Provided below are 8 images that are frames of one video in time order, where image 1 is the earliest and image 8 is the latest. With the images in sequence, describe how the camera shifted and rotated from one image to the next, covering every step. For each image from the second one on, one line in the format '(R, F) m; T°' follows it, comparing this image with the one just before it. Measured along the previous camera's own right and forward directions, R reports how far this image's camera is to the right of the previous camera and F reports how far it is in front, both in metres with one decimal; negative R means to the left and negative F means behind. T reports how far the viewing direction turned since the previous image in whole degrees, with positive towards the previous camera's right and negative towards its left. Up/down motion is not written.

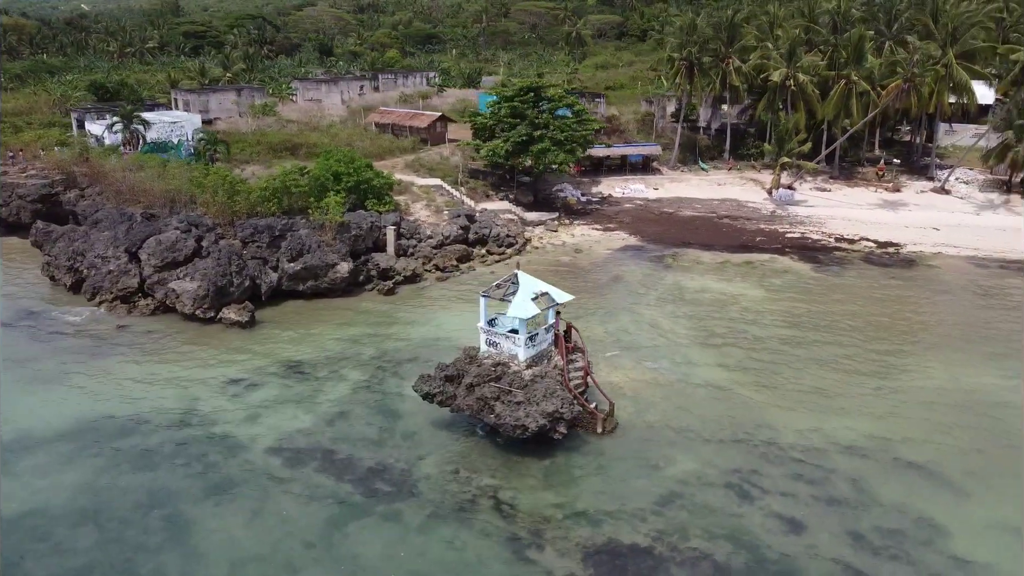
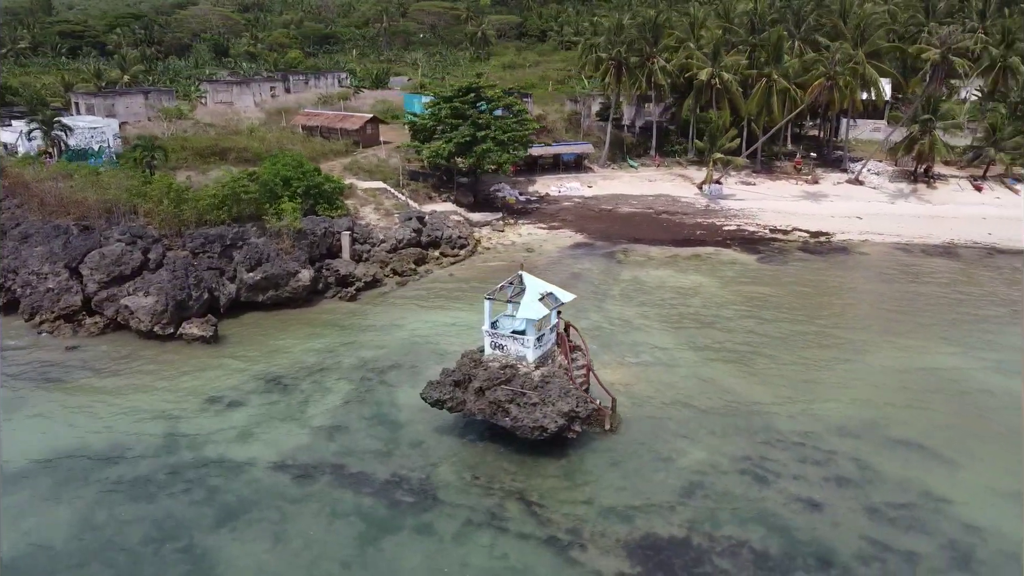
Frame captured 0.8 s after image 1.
(-2.4, +0.3) m; +7°
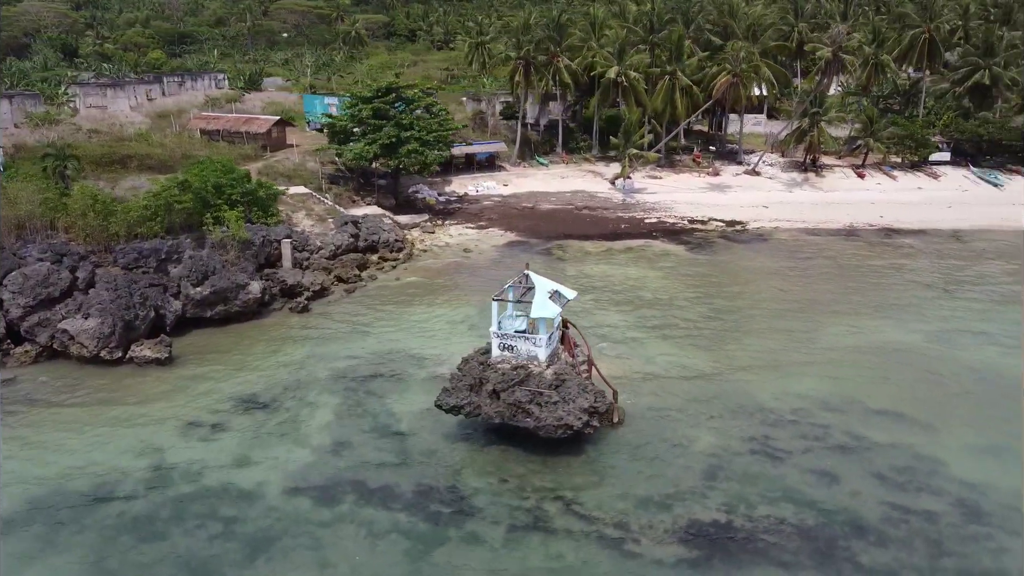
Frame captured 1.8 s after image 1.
(-3.2, +0.4) m; +10°
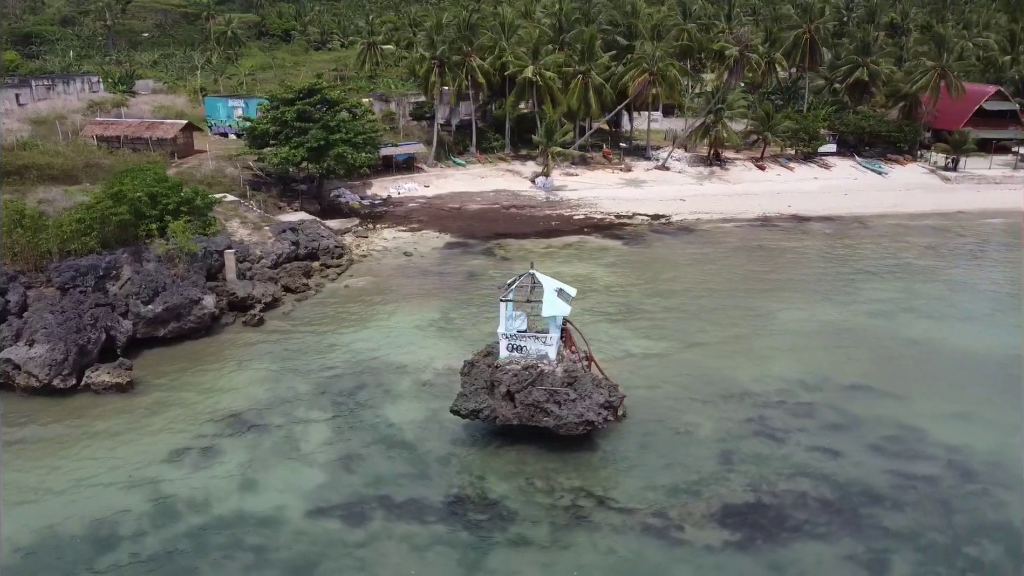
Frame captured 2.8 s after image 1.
(-3.0, +0.4) m; +9°
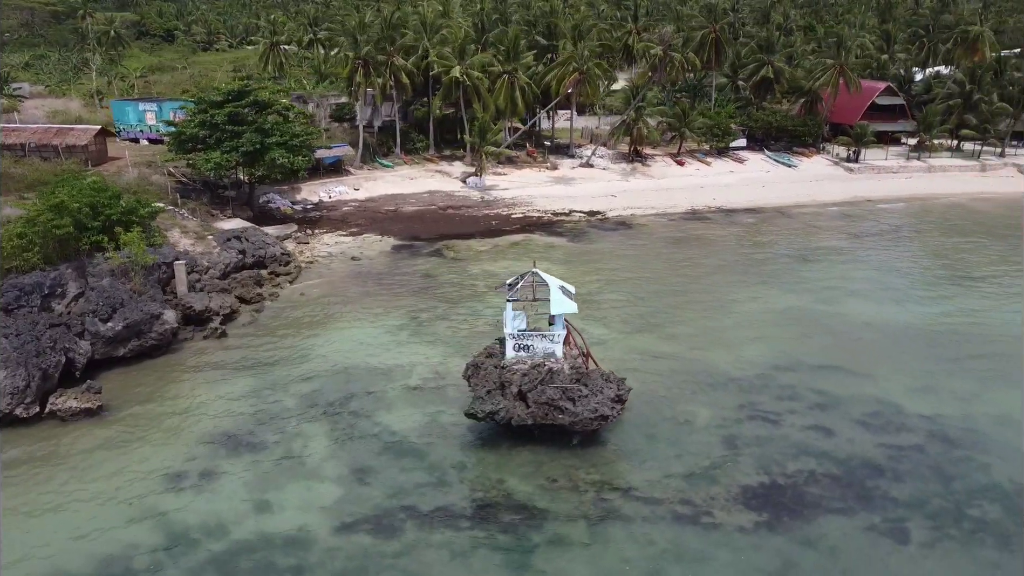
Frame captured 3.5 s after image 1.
(-2.5, +0.2) m; +8°
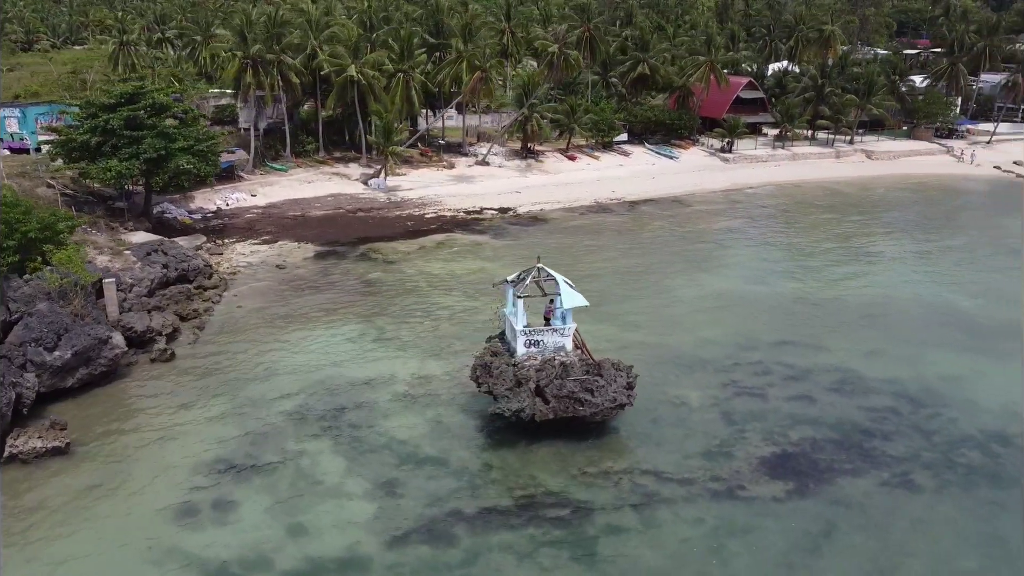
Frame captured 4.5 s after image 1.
(-3.6, +0.4) m; +11°
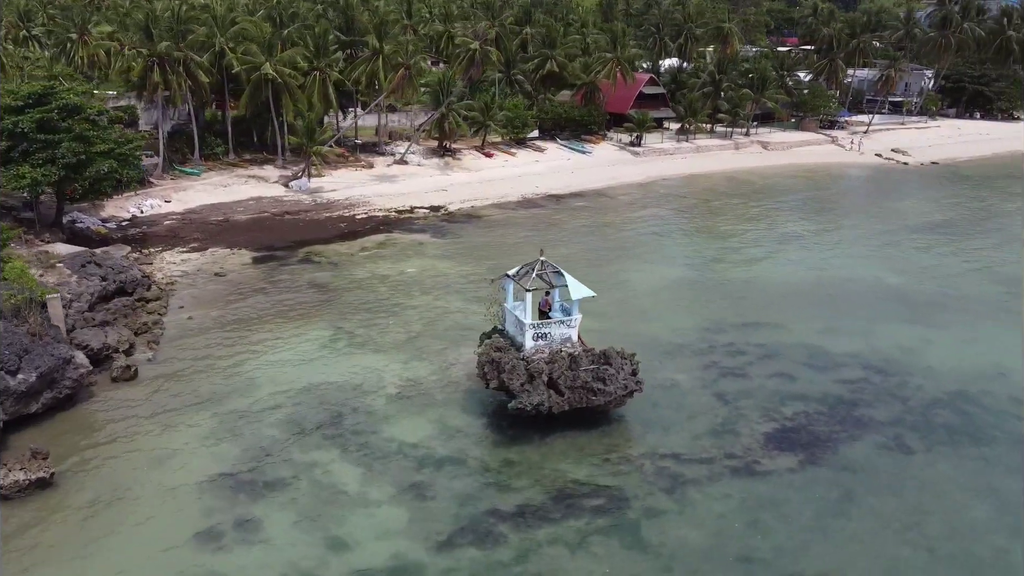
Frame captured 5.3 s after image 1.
(-2.8, +0.3) m; +9°
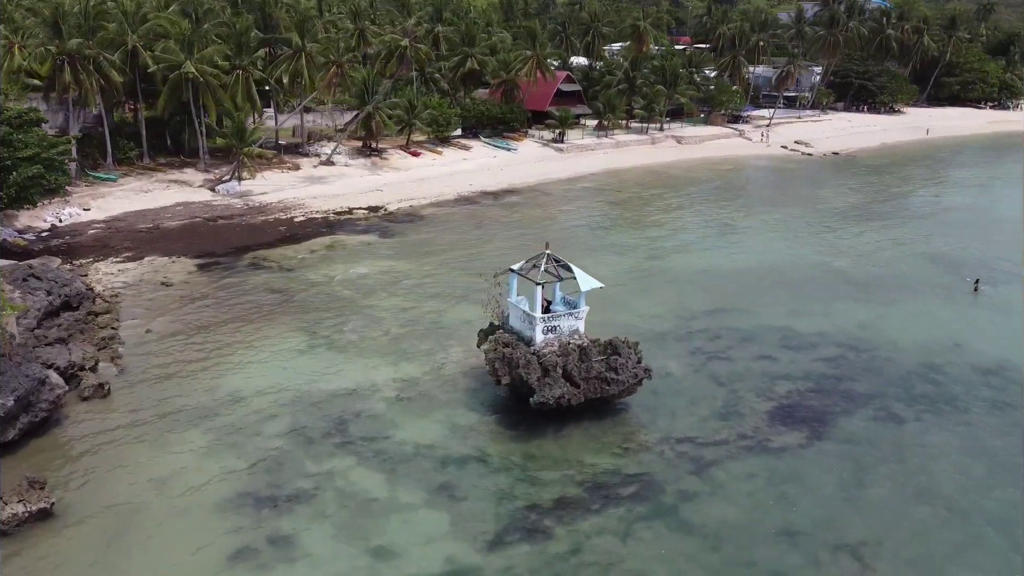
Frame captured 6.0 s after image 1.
(-2.5, +0.3) m; +8°
